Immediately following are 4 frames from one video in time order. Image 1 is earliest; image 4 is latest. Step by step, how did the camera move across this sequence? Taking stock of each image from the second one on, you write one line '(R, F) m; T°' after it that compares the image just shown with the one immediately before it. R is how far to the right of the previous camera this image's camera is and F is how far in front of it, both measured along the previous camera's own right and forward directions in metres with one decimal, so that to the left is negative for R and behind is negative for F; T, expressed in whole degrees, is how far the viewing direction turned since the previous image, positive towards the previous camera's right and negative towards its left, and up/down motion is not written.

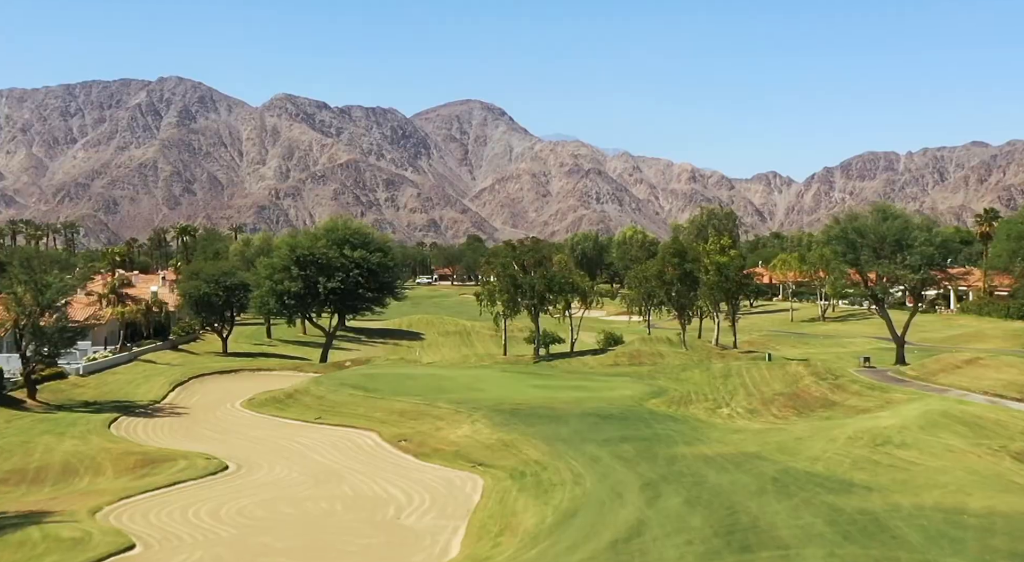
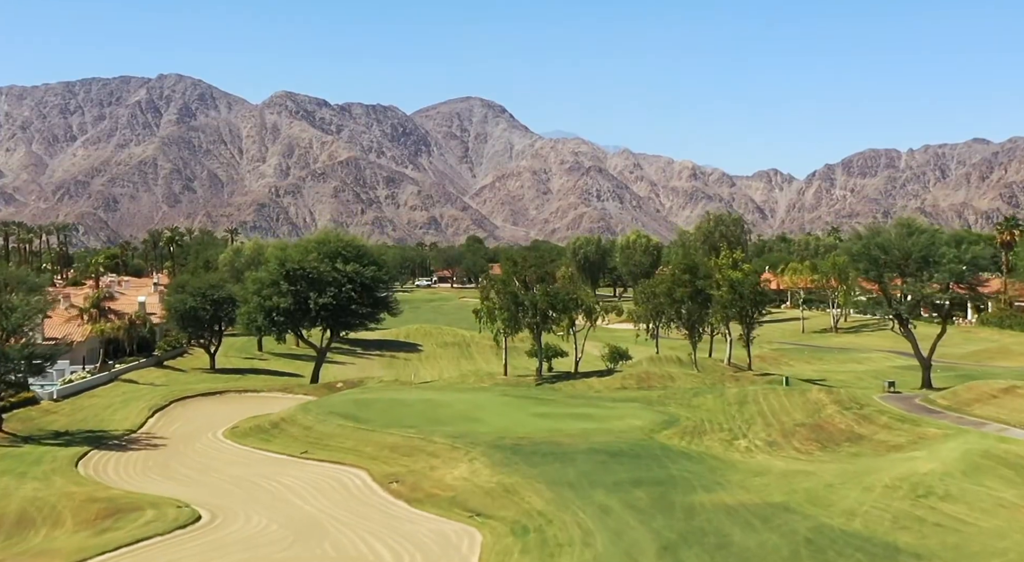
(0.0, +3.8) m; 0°
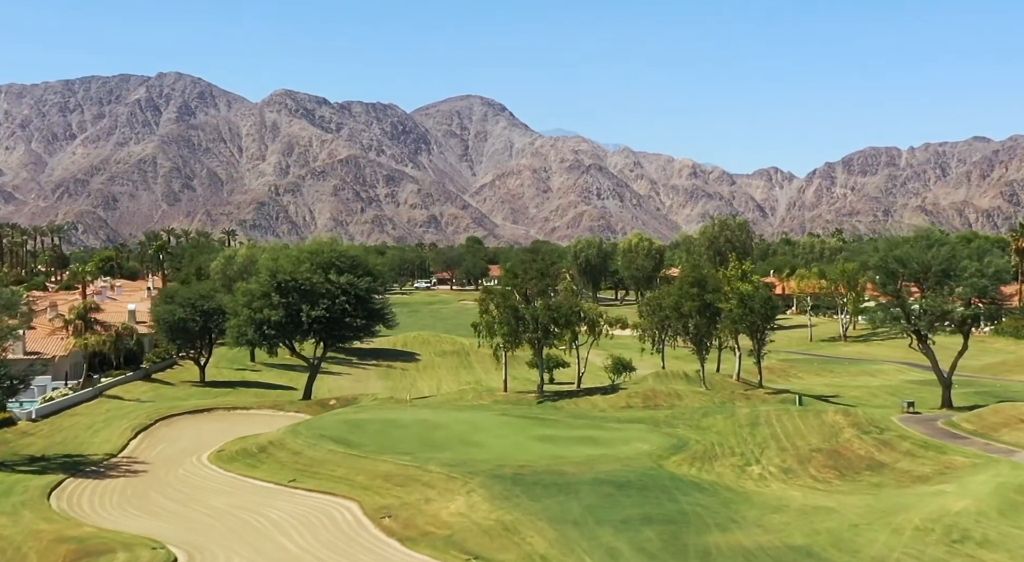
(0.0, +2.7) m; 0°
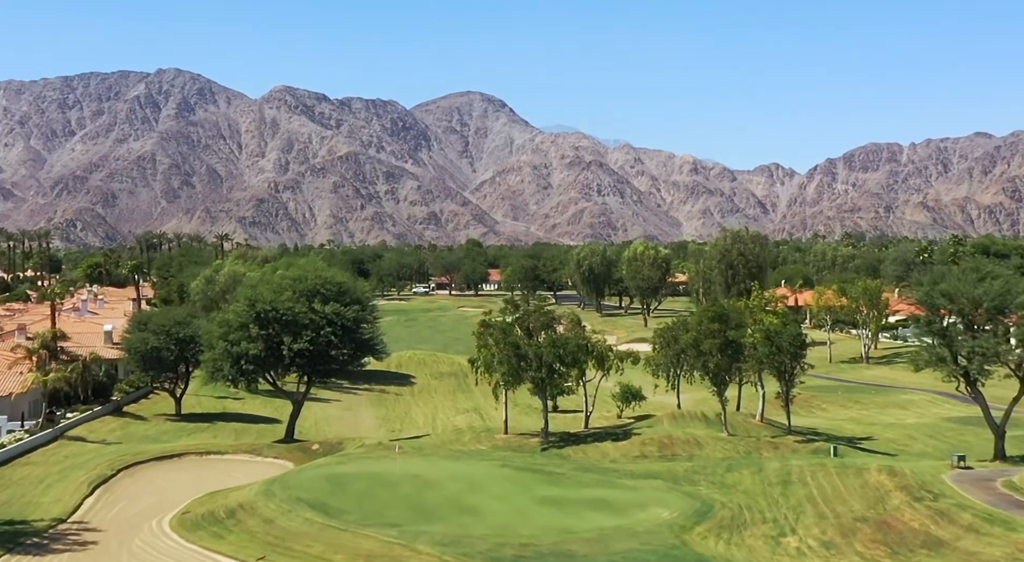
(0.0, +5.8) m; 0°
